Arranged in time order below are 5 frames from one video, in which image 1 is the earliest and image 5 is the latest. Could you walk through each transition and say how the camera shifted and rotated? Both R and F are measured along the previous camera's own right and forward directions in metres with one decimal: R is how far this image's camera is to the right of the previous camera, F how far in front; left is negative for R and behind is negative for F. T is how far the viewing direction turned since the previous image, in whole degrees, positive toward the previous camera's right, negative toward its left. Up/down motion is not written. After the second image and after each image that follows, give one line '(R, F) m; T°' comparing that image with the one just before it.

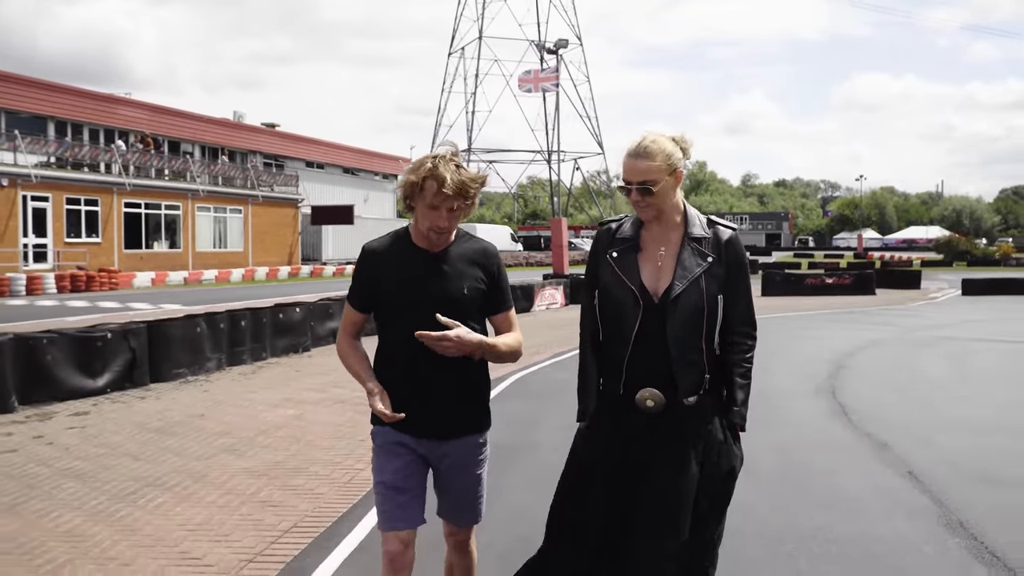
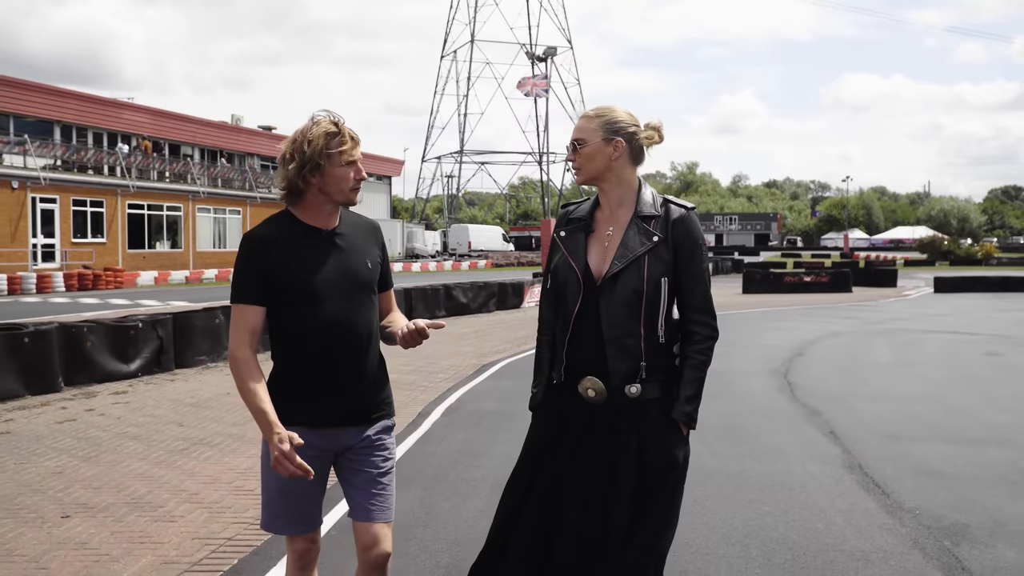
(0.0, -1.4) m; 0°
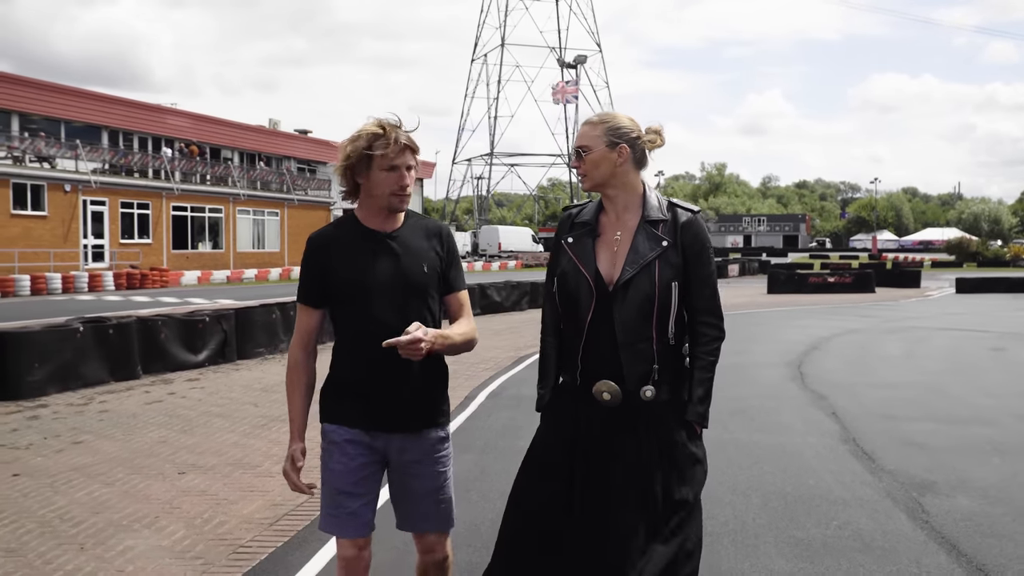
(-0.1, -1.1) m; -2°
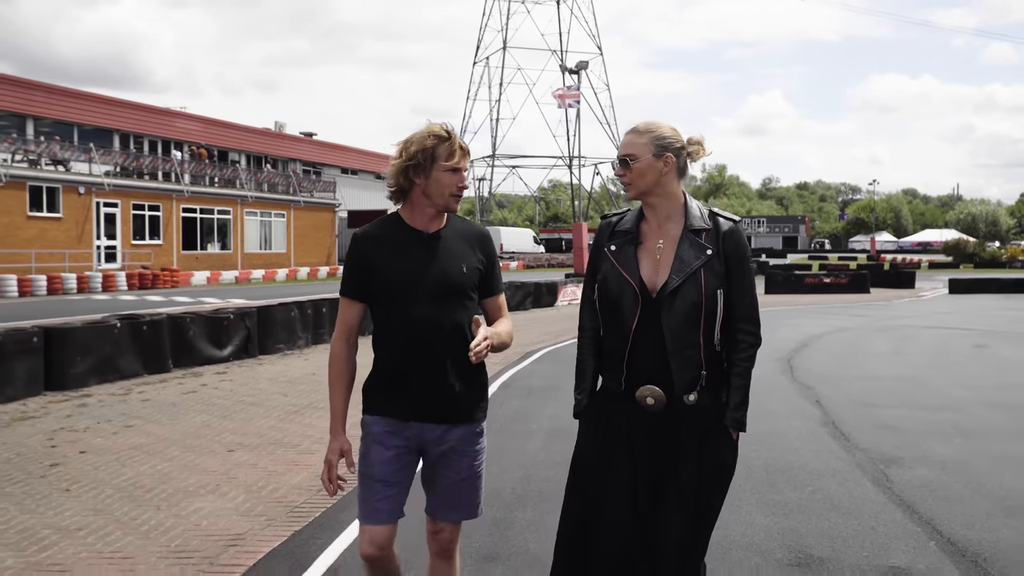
(-0.1, -0.8) m; 0°
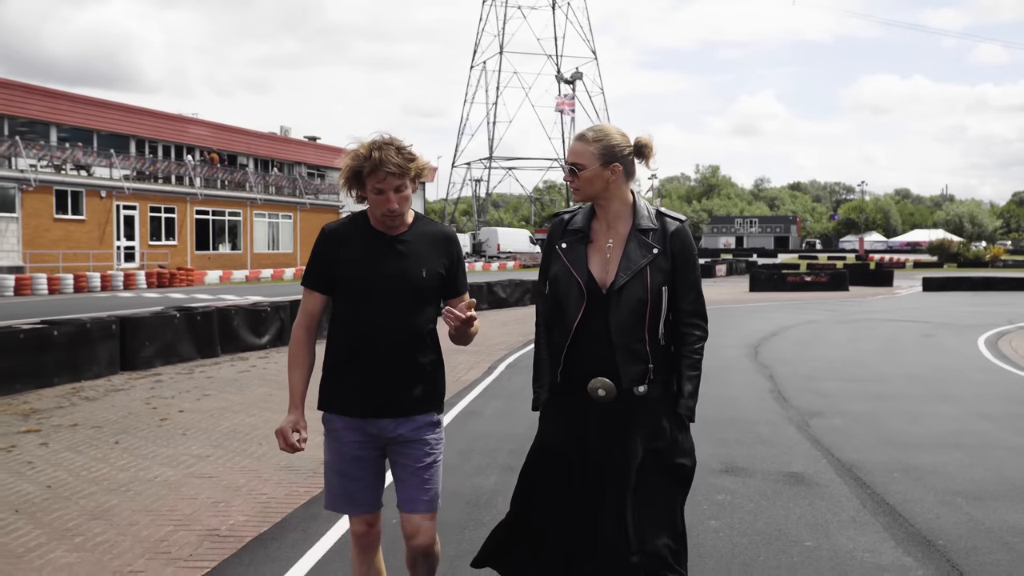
(-0.1, -2.1) m; 0°
